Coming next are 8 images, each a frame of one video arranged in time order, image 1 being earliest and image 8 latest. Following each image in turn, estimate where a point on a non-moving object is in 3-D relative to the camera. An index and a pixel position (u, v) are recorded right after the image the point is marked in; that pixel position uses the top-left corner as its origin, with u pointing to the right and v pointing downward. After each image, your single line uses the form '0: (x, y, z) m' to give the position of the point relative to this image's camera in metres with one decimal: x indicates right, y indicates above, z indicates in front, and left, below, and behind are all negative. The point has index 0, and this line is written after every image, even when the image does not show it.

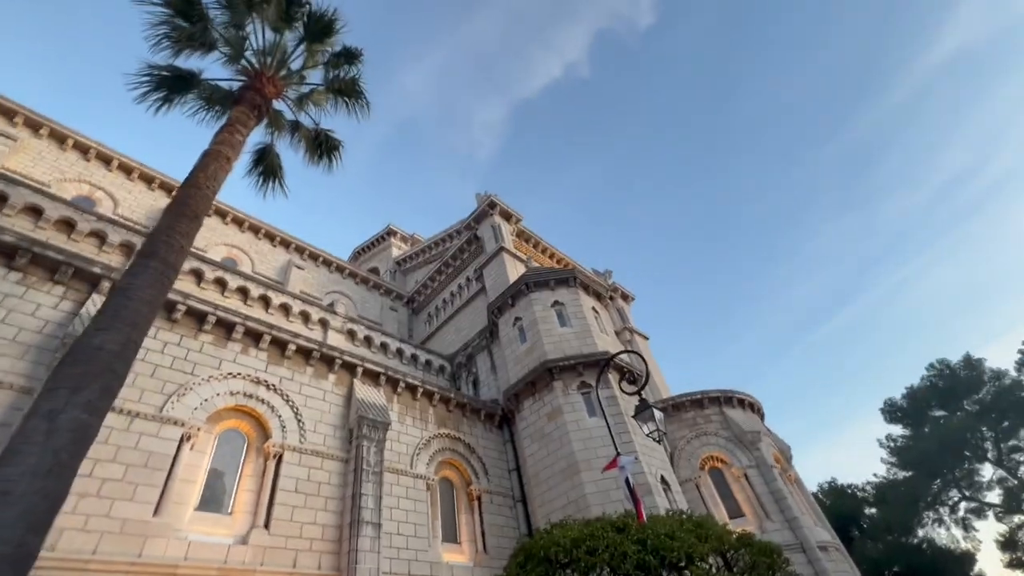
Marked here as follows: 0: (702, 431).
0: (+6.4, -4.8, +15.9) m
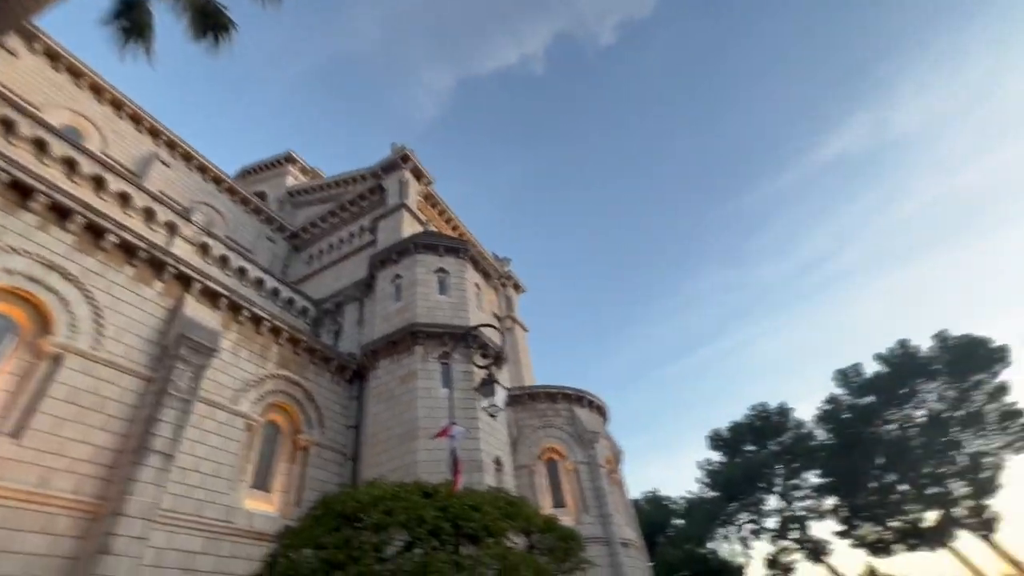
0: (+1.3, -4.7, +16.5) m
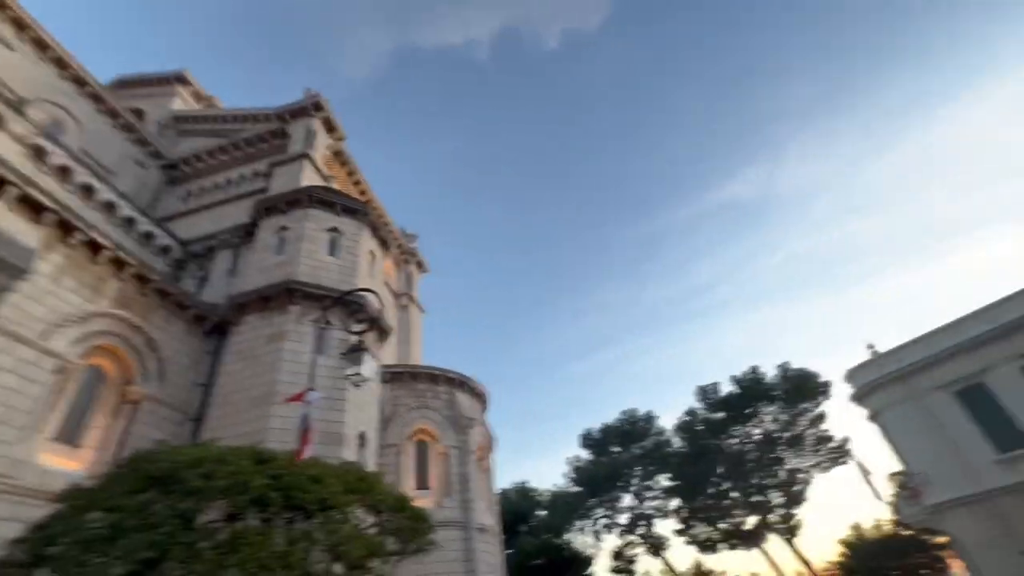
0: (-3.0, -4.0, +16.2) m
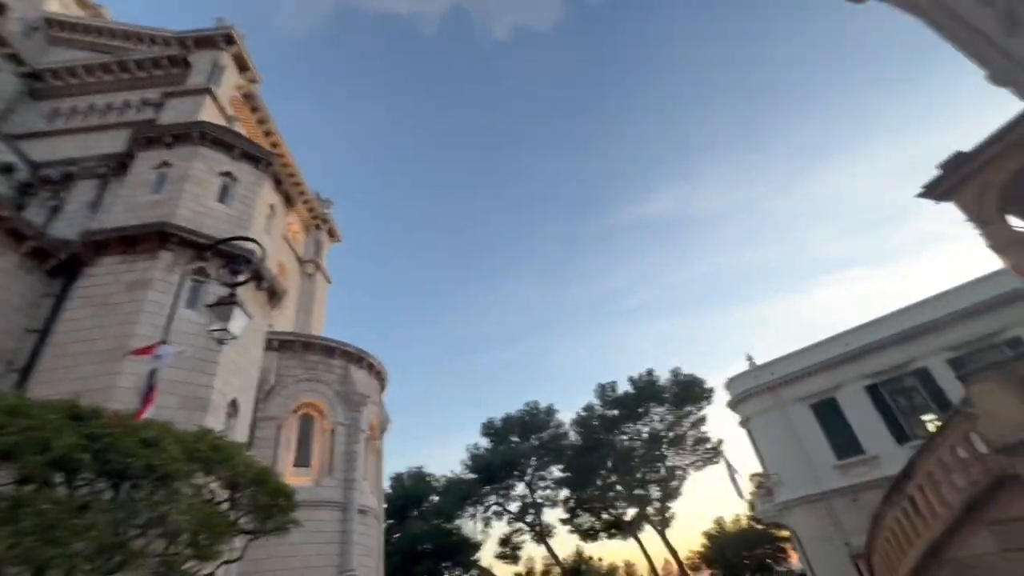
0: (-6.3, -2.9, +15.1) m
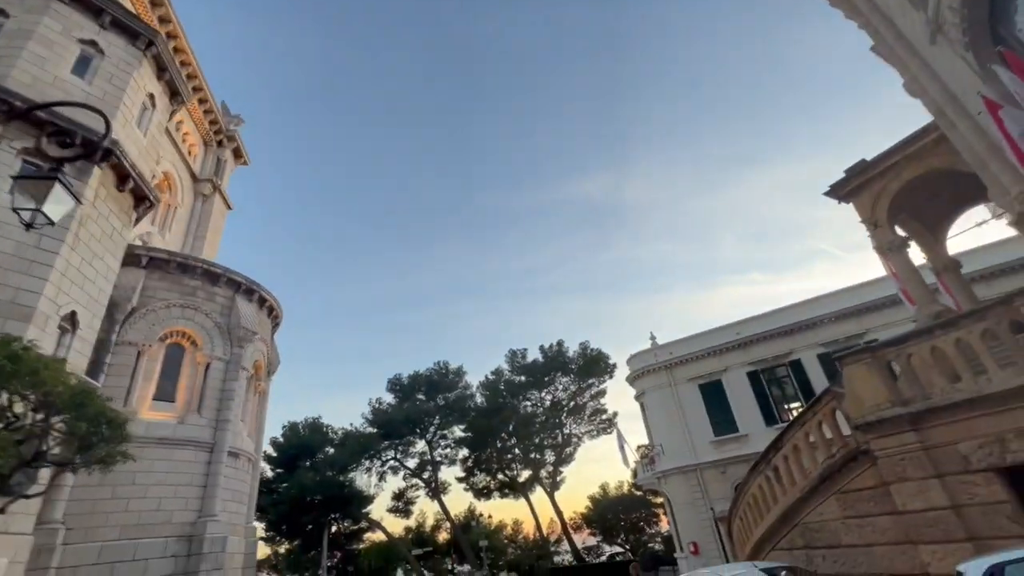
0: (-9.1, -0.4, +13.3) m
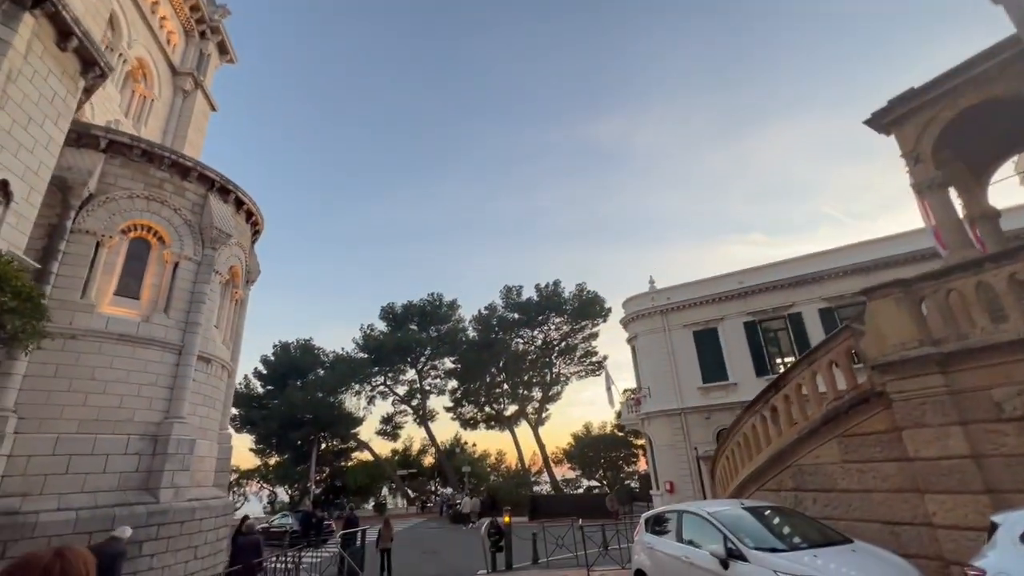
0: (-9.2, +2.4, +12.2) m
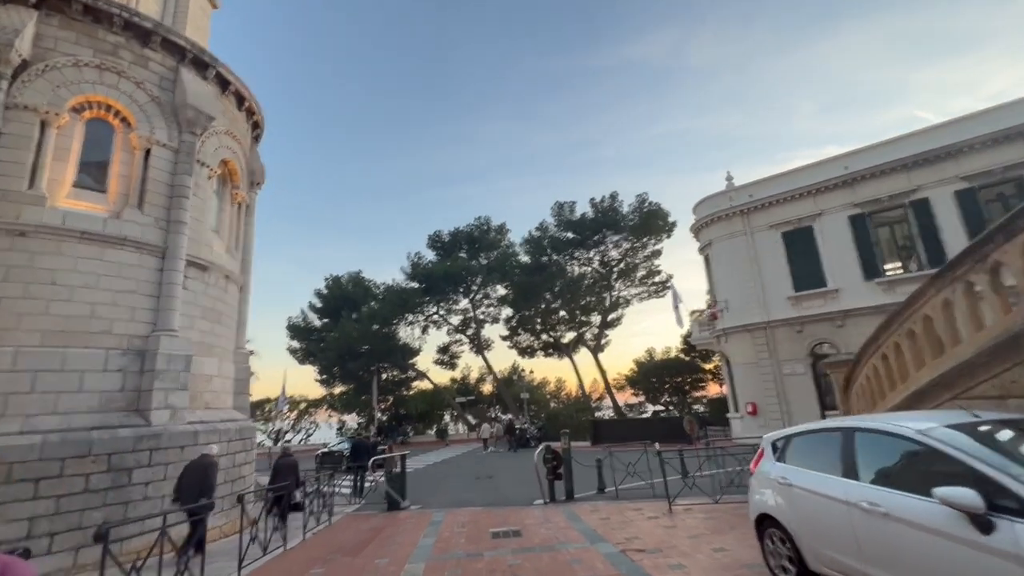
0: (-8.4, +4.7, +9.9) m
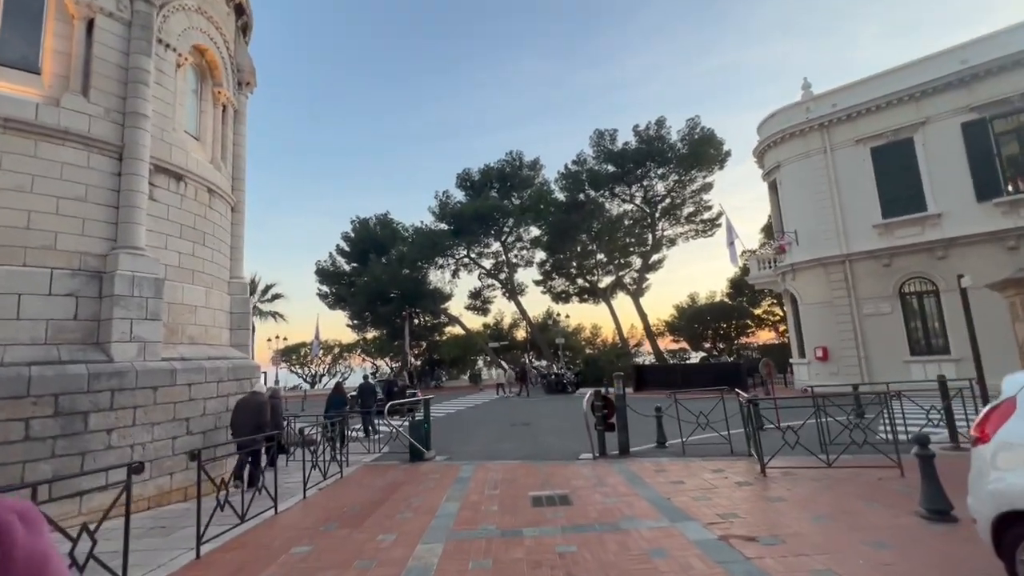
0: (-7.7, +6.2, +7.6) m
